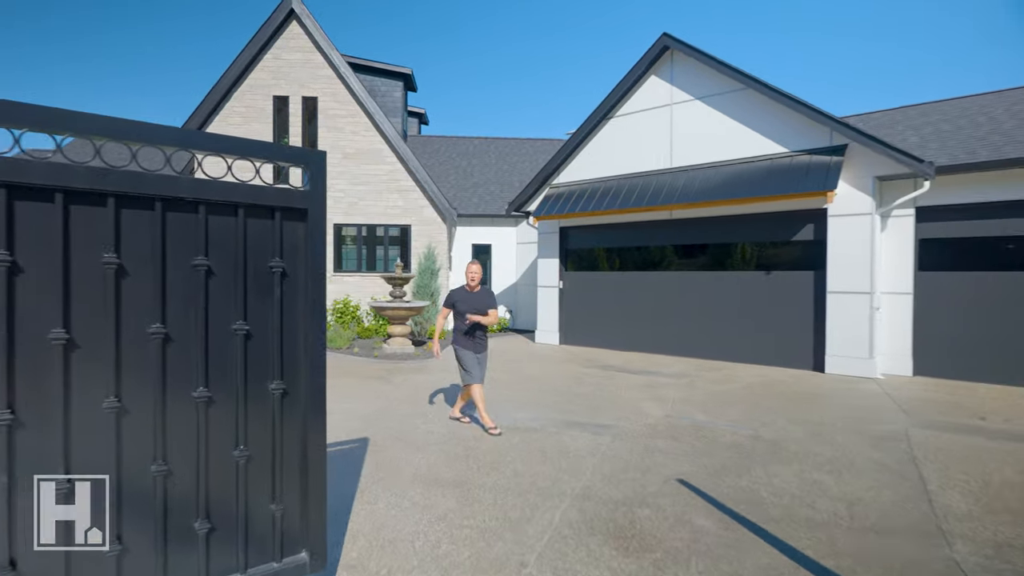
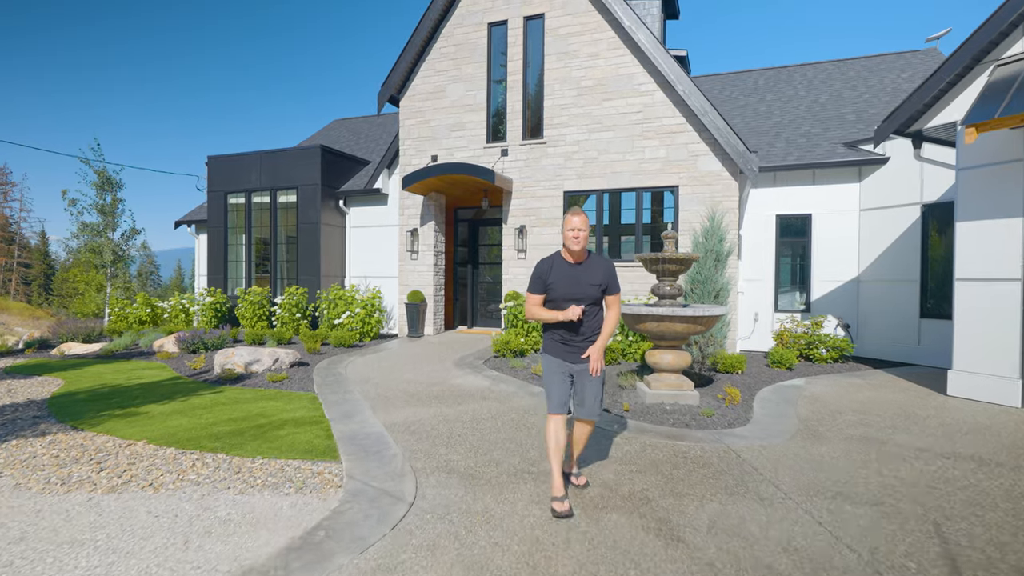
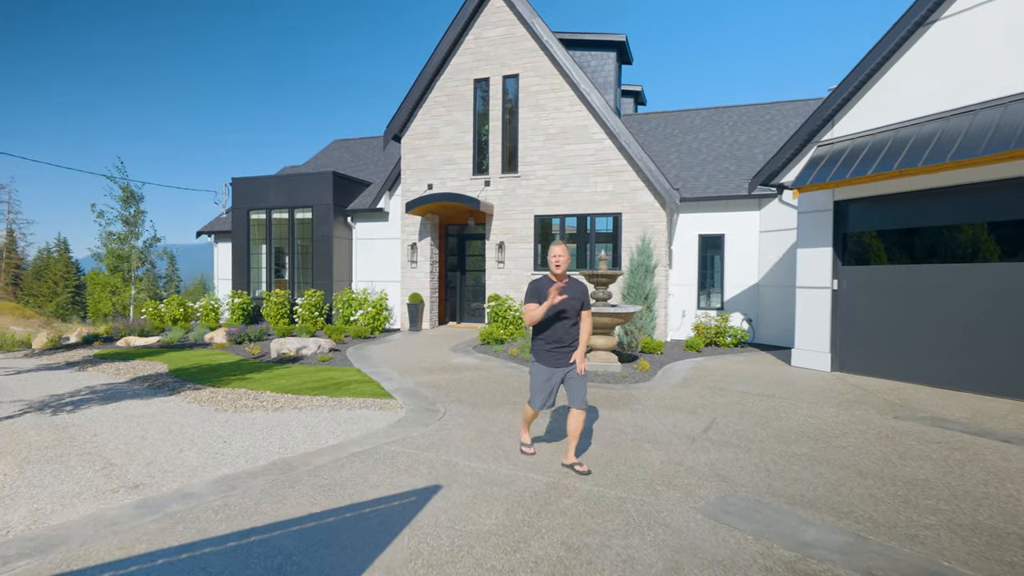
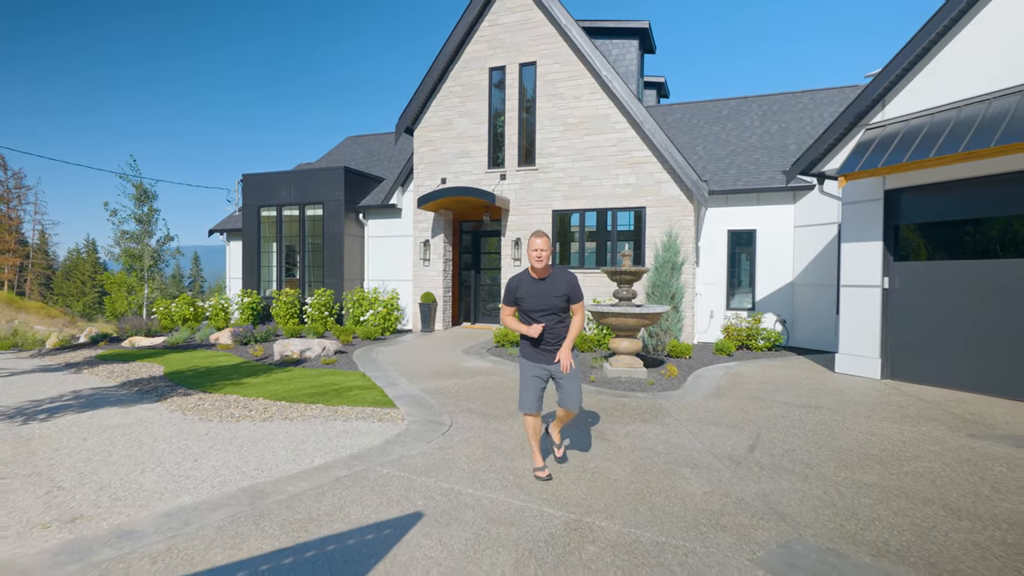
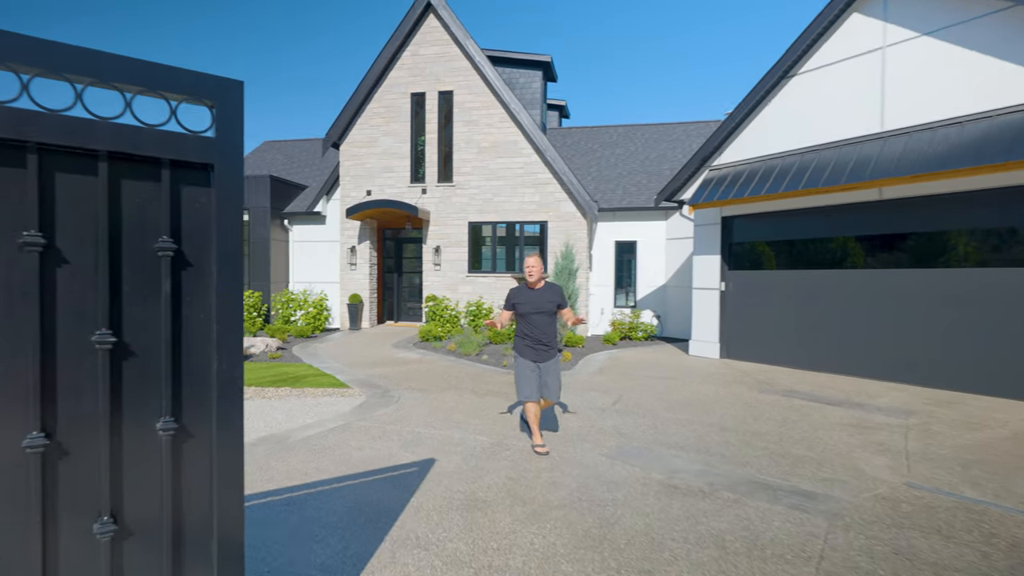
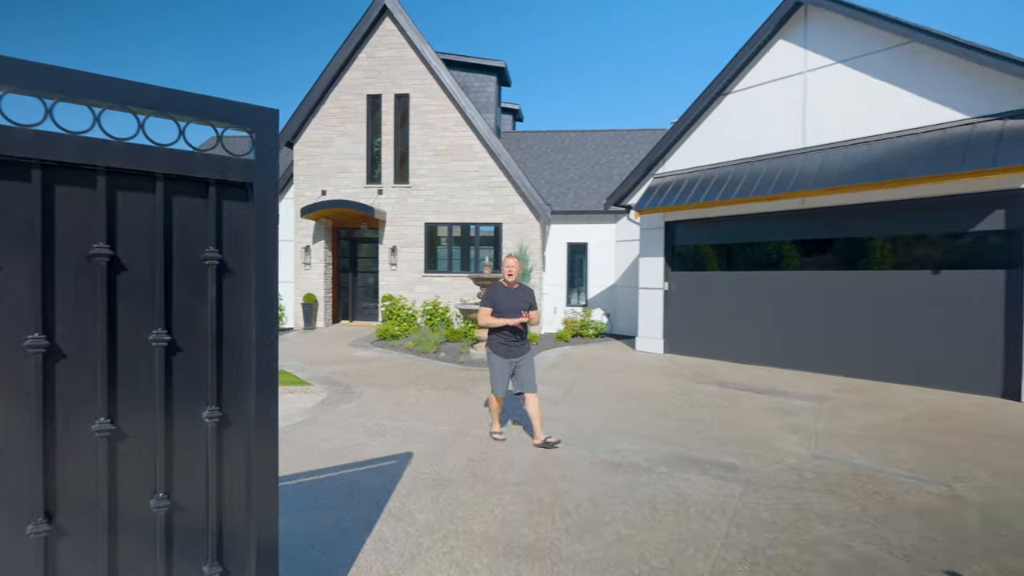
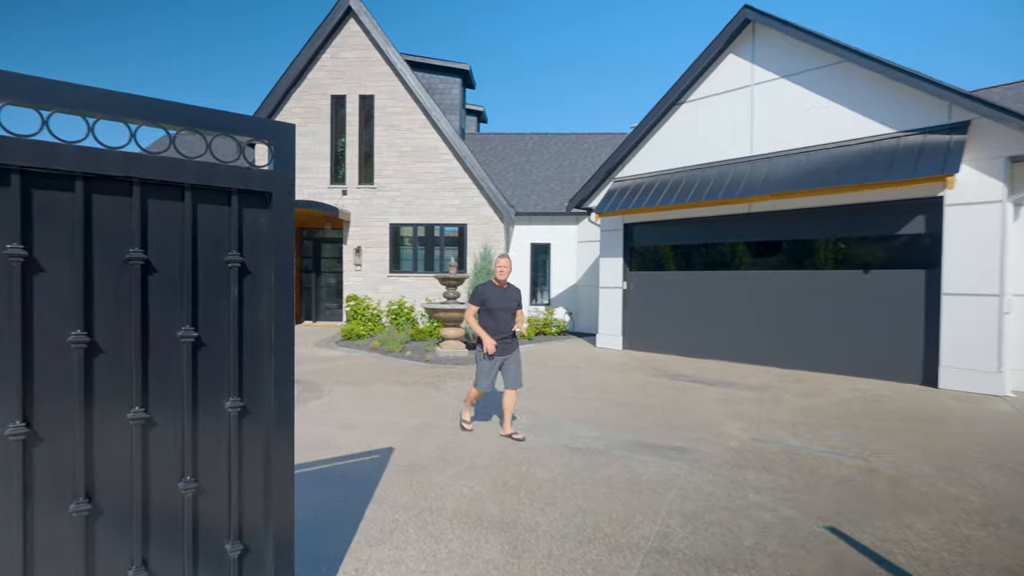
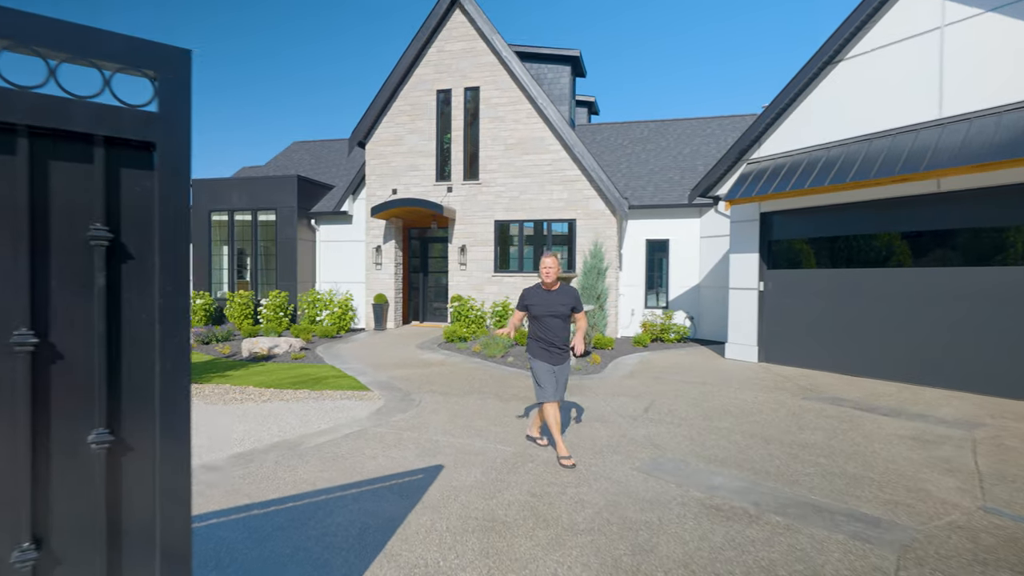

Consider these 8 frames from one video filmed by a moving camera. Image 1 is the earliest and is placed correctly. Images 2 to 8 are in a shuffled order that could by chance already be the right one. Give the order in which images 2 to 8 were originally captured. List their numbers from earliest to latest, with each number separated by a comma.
7, 6, 5, 8, 3, 4, 2
